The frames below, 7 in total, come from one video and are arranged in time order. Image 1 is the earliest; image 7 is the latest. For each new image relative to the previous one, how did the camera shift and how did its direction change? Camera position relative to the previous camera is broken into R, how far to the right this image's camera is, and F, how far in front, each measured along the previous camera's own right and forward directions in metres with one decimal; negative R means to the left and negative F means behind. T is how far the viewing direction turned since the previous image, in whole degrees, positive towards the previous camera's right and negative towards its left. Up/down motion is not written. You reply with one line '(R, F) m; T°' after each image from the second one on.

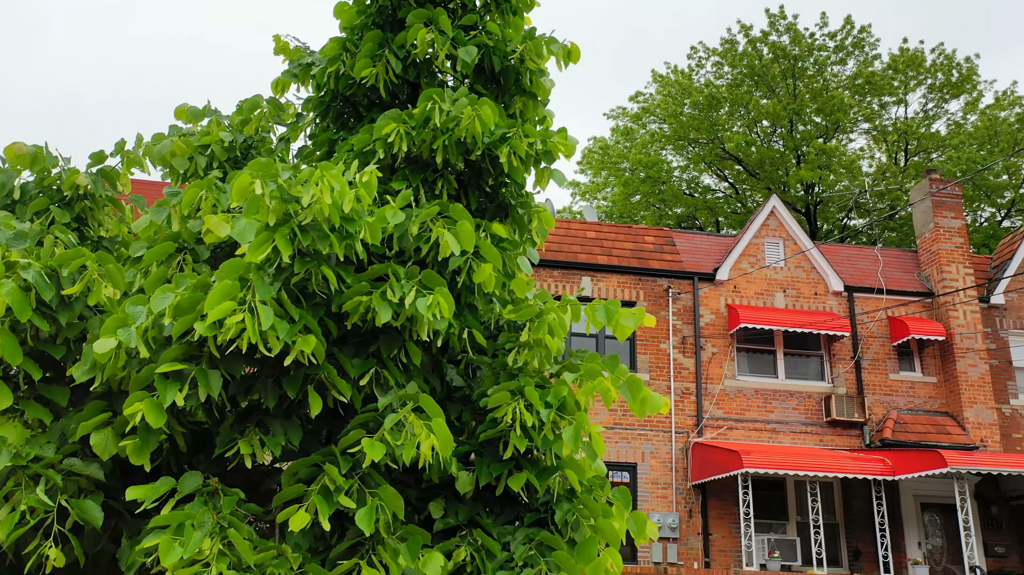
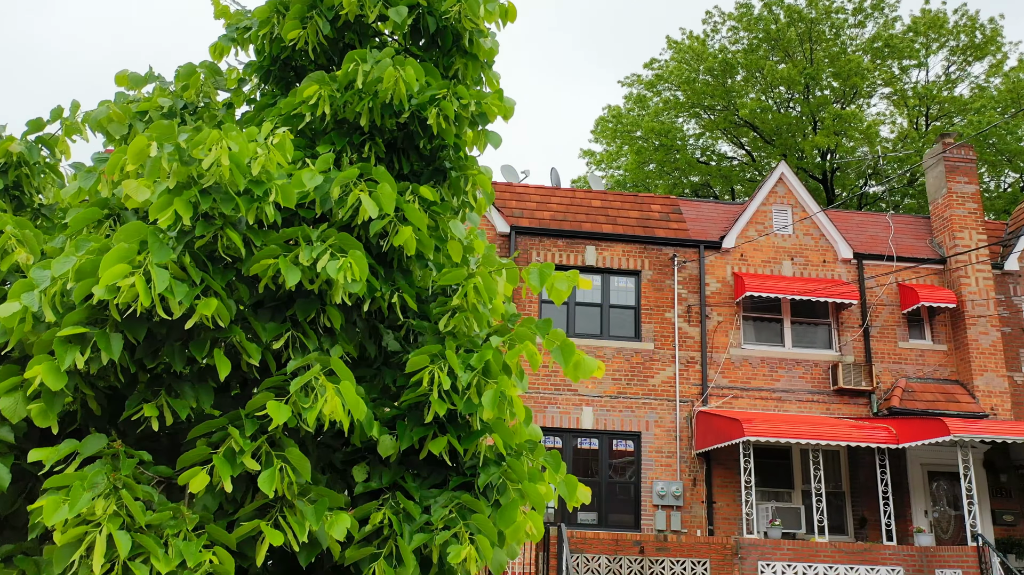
(+0.3, 0.0) m; -2°
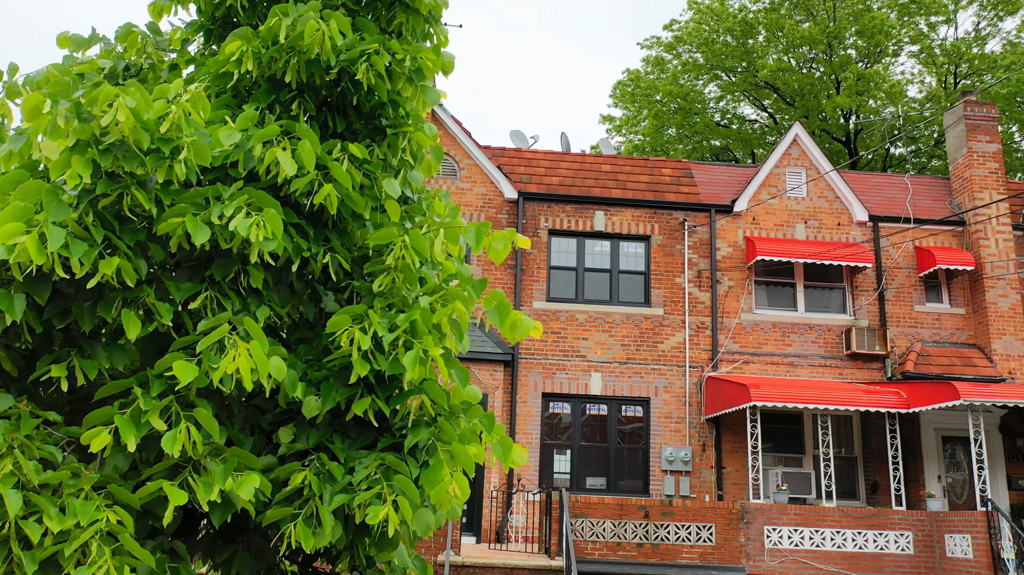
(+0.3, +0.1) m; -2°
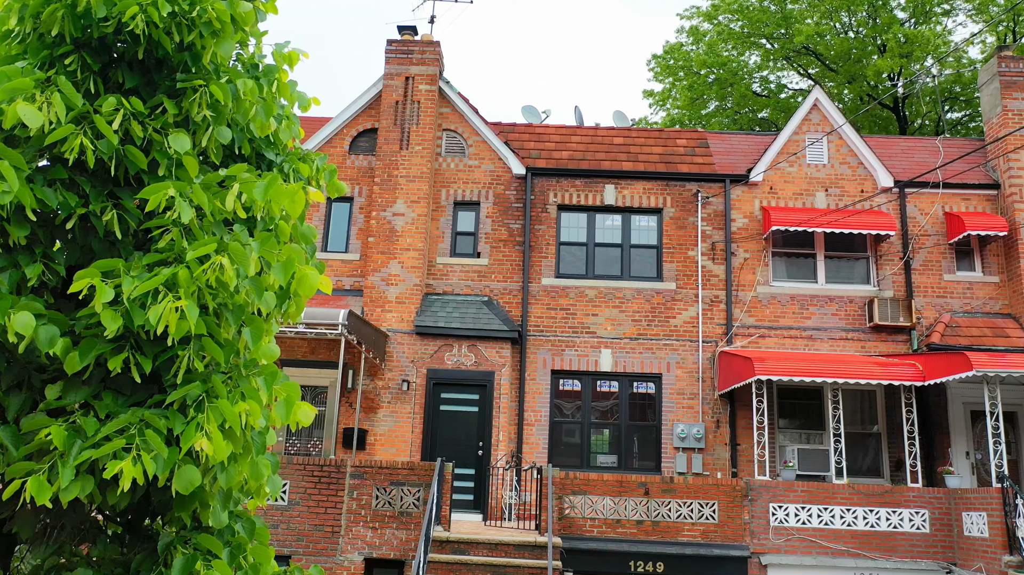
(+1.0, +0.2) m; -5°
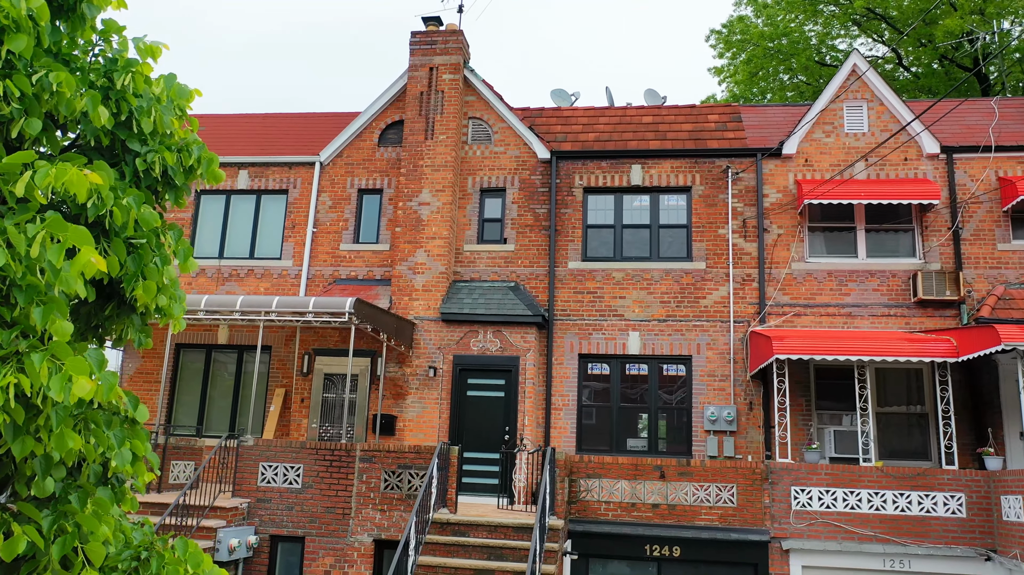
(+1.2, +0.1) m; -7°
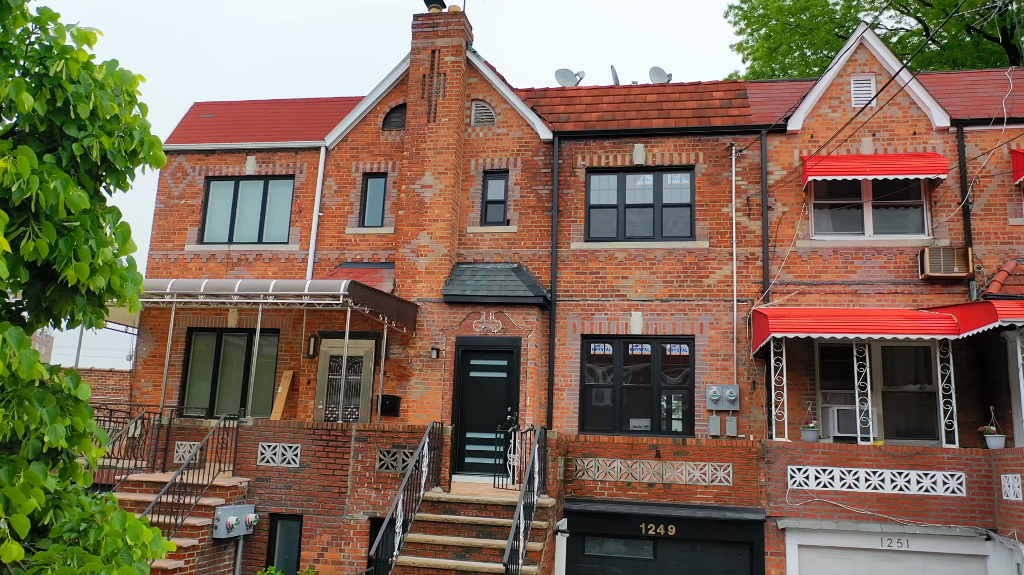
(+0.6, 0.0) m; -2°
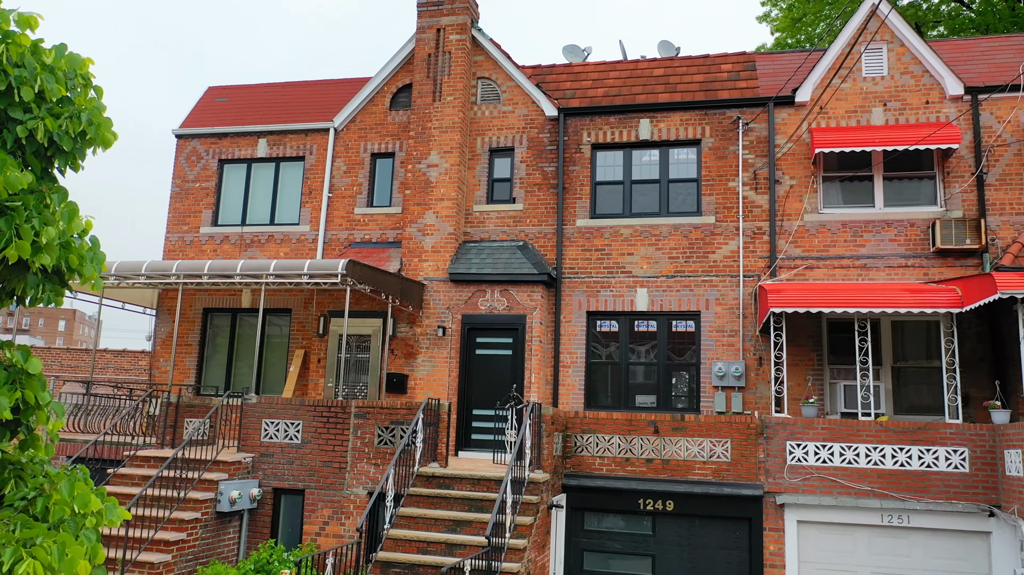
(+0.6, 0.0) m; -3°
